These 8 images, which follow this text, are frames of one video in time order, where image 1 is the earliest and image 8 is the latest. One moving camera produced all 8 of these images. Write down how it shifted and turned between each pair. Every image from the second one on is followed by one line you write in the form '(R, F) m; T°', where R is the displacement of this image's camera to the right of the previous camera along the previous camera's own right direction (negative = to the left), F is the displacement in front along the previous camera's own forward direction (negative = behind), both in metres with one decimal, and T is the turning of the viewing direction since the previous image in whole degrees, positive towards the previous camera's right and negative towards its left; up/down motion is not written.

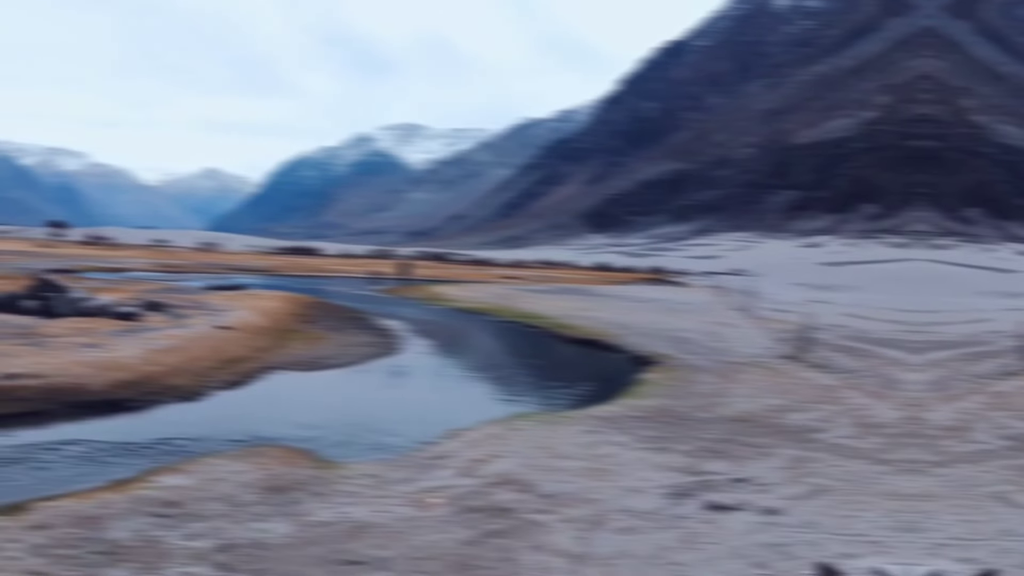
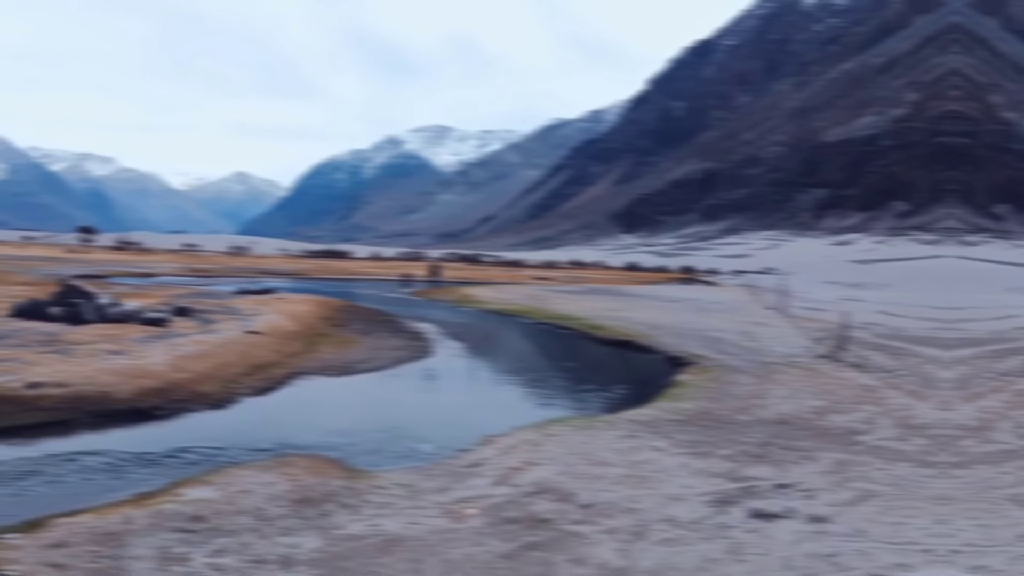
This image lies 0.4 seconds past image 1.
(-0.1, +0.4) m; -2°
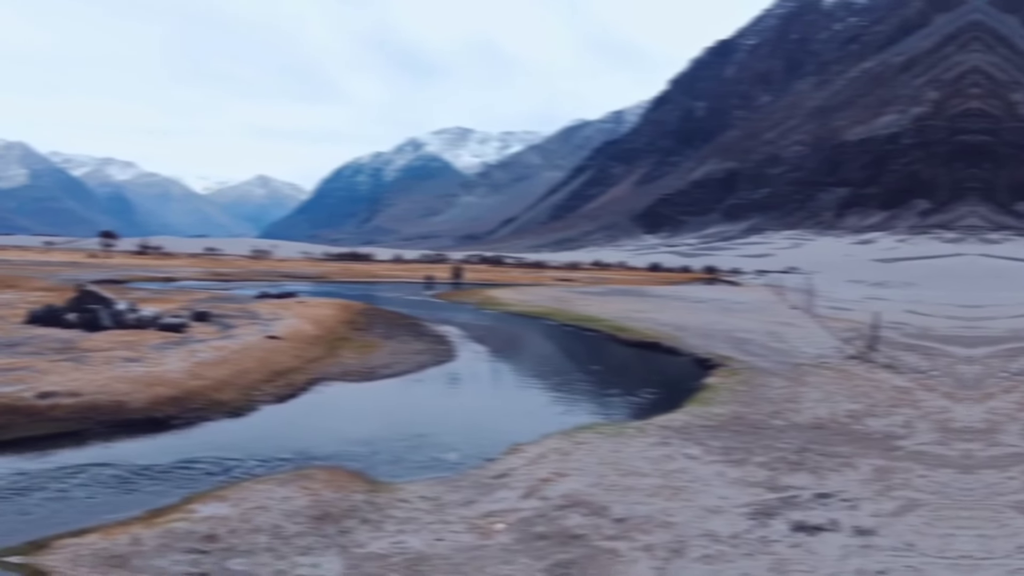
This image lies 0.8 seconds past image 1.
(-0.1, +0.5) m; -1°
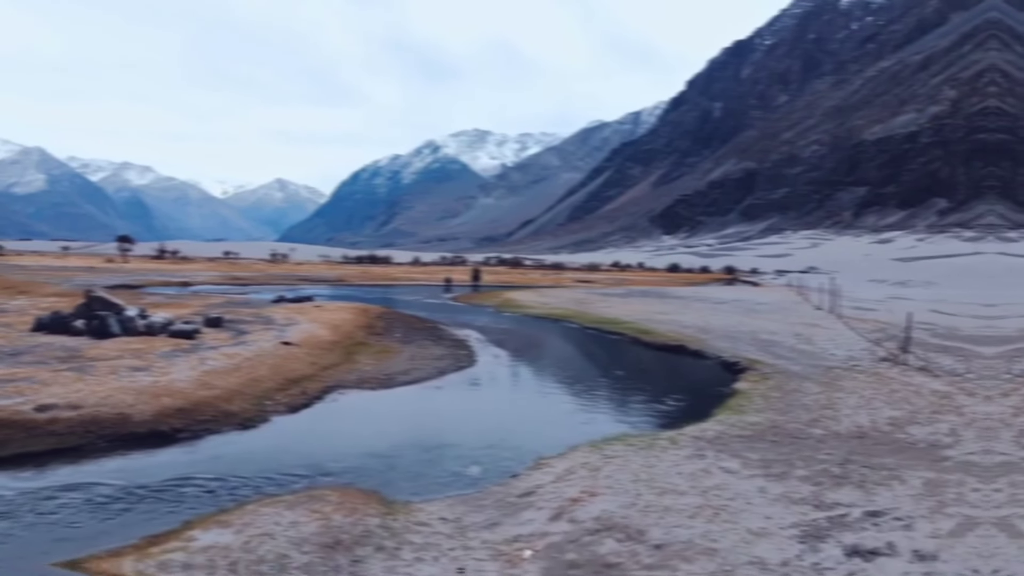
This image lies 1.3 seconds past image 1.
(-0.1, +0.8) m; -1°
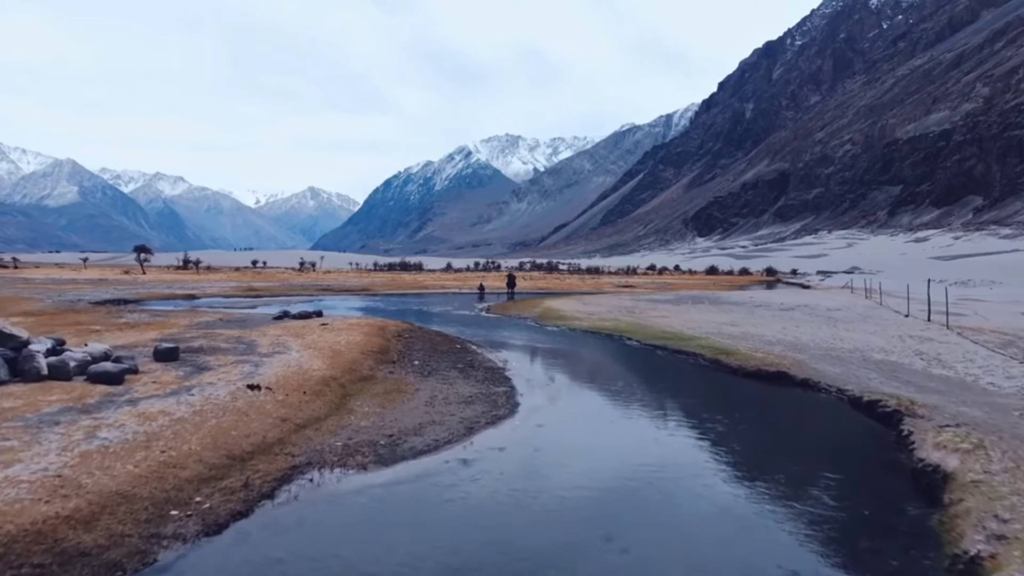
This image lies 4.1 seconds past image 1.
(-0.5, +8.0) m; -2°
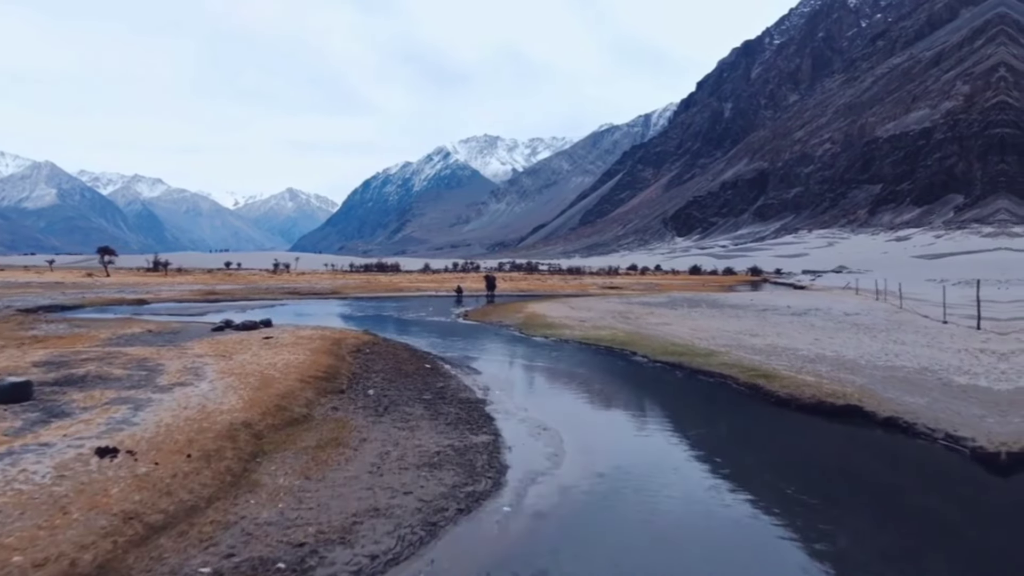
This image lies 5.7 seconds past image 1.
(-0.1, +6.7) m; +1°
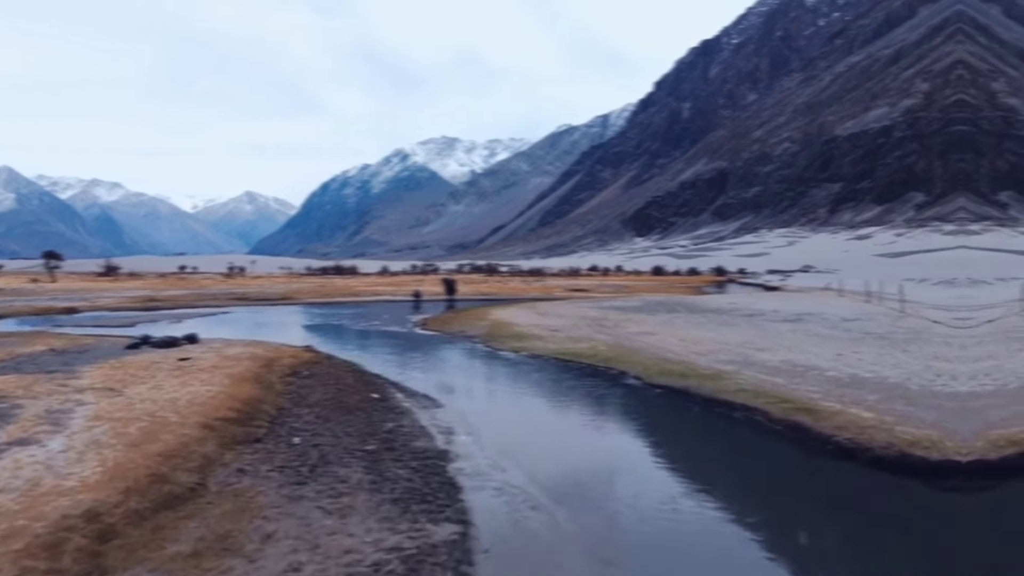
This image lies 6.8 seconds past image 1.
(-0.2, +5.6) m; +3°
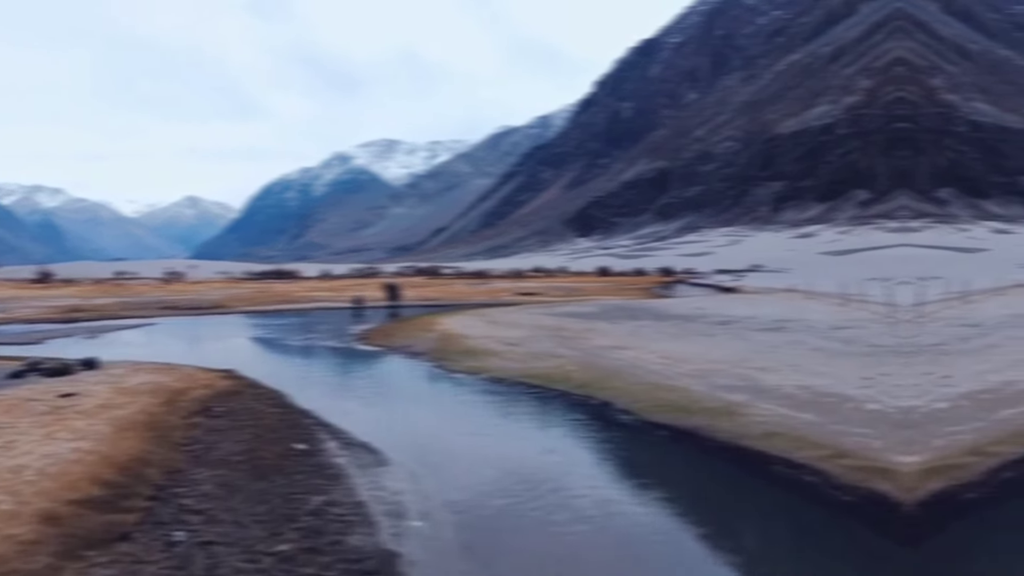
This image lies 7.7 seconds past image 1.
(-0.4, +5.2) m; +4°
